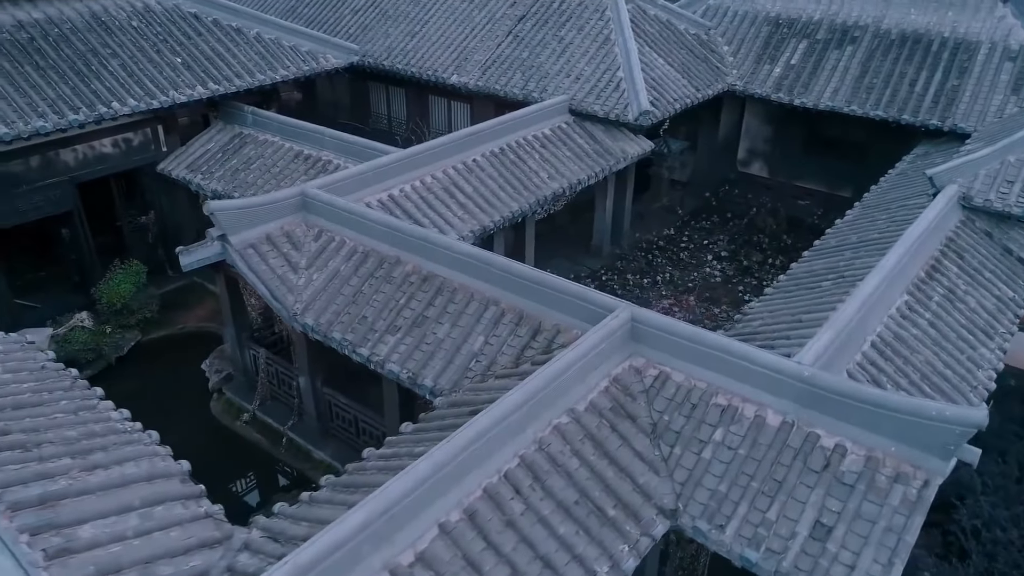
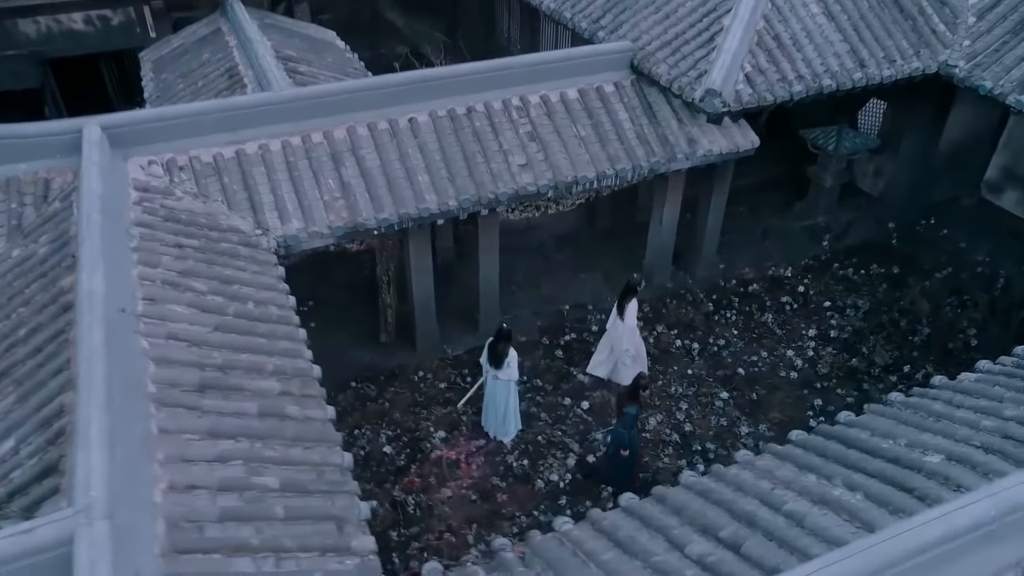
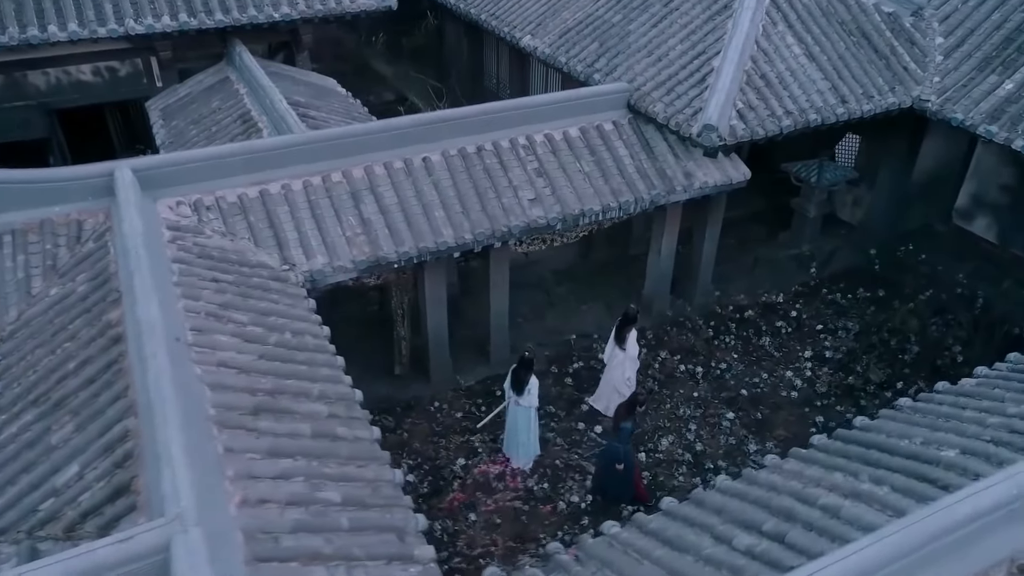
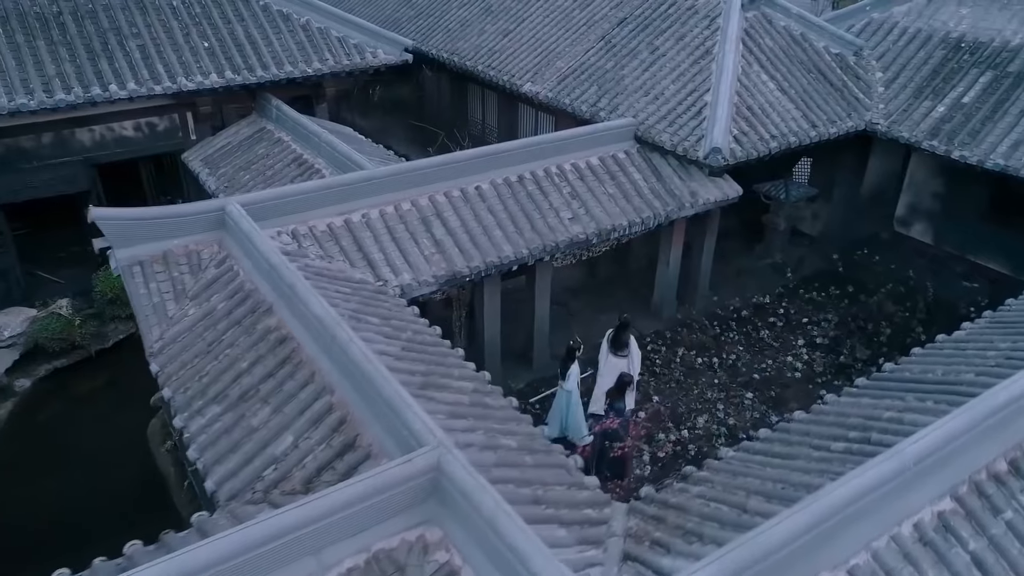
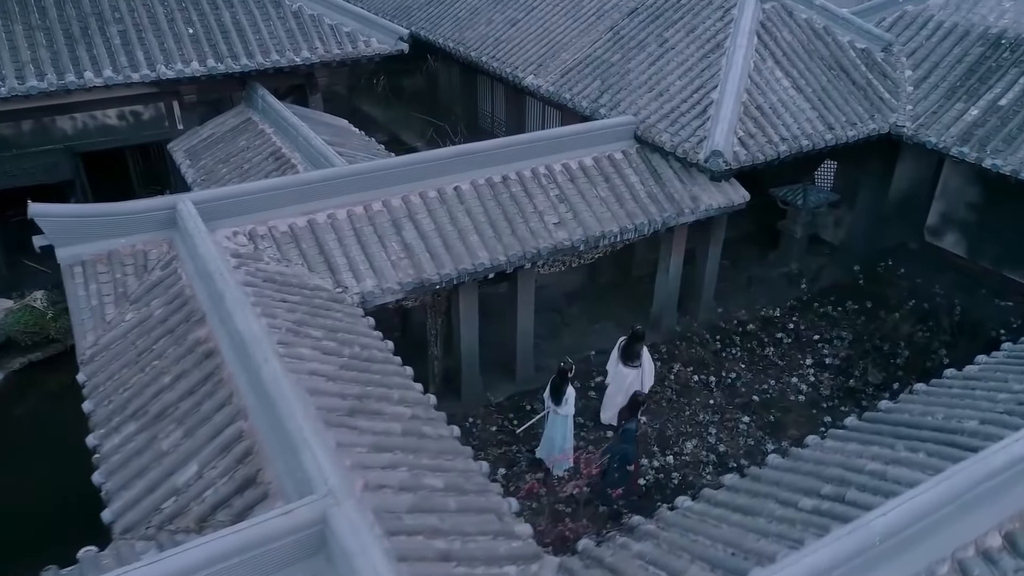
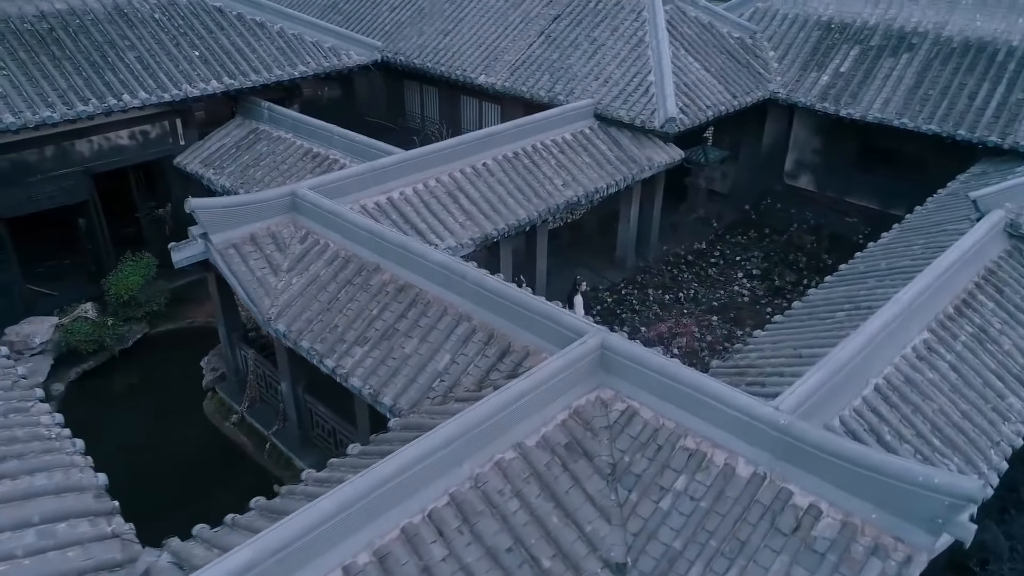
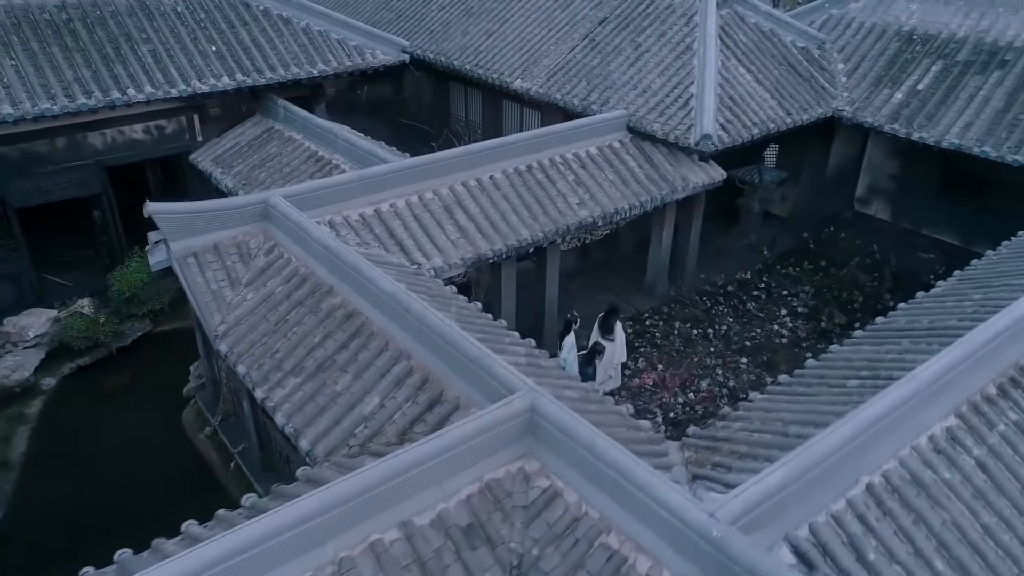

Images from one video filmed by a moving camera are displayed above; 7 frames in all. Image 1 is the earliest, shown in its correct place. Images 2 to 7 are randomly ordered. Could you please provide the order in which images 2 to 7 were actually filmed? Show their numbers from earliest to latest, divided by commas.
6, 7, 4, 5, 3, 2
